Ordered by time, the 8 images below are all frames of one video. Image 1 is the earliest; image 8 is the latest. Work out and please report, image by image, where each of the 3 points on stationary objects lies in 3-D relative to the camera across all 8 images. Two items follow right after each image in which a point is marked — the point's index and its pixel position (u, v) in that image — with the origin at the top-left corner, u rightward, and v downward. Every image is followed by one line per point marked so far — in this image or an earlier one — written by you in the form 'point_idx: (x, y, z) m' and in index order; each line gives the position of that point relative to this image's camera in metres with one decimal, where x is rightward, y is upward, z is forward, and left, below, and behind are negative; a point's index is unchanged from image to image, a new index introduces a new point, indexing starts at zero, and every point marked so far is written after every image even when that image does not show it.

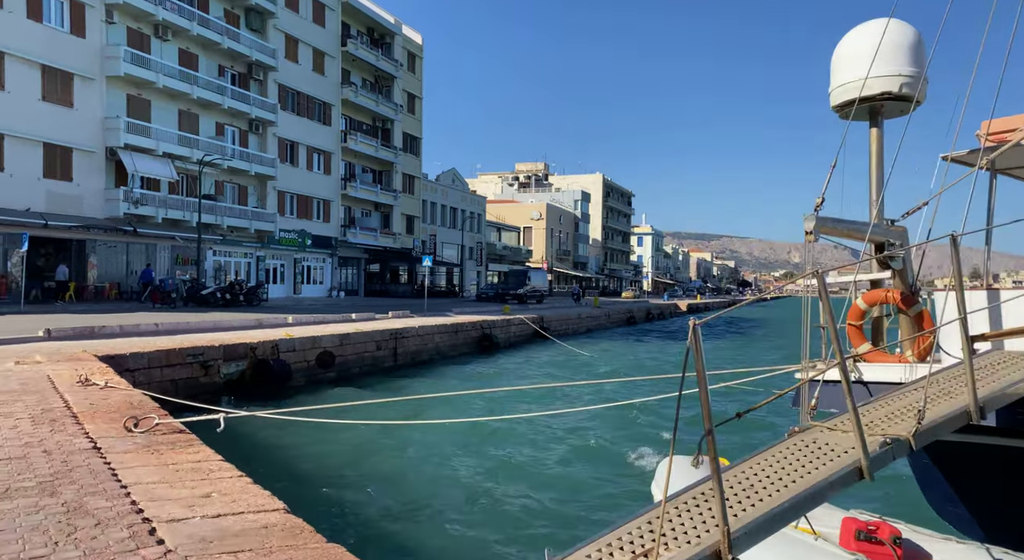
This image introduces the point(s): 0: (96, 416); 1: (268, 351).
0: (-4.1, -1.4, +6.5) m
1: (-6.0, -1.7, +16.1) m
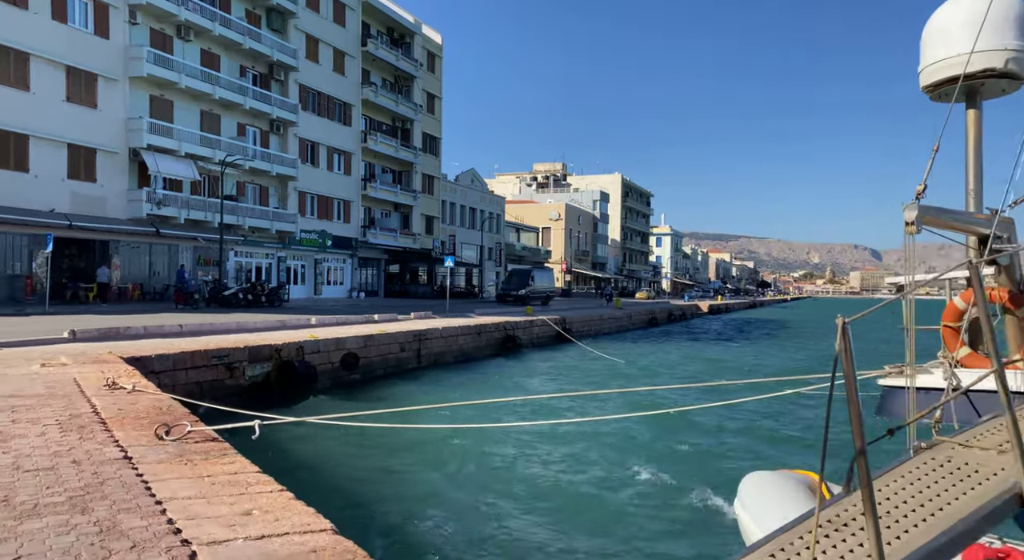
0: (-3.7, -1.4, +6.2) m
1: (-5.3, -1.8, +15.8) m
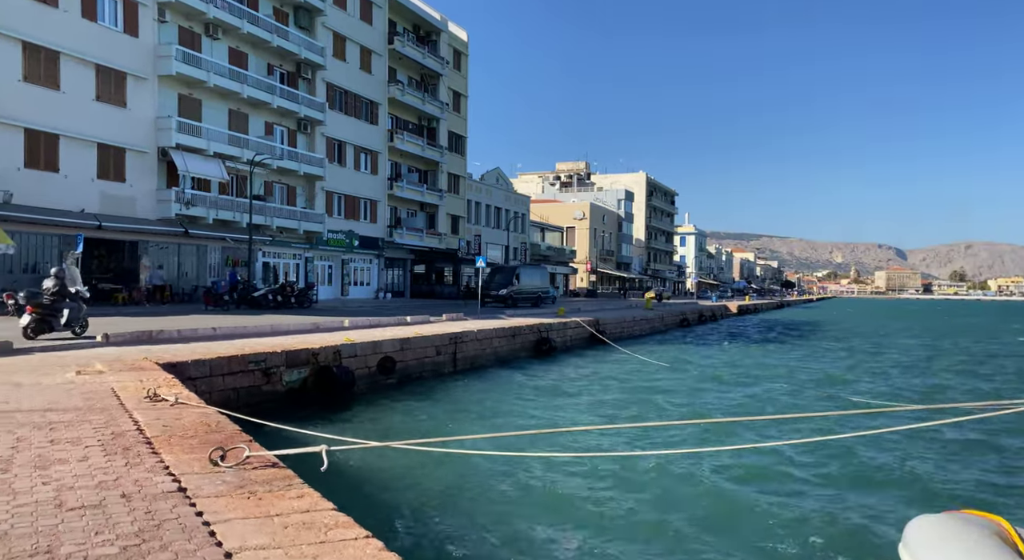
0: (-2.9, -1.4, +5.5) m
1: (-4.2, -1.8, +15.2) m
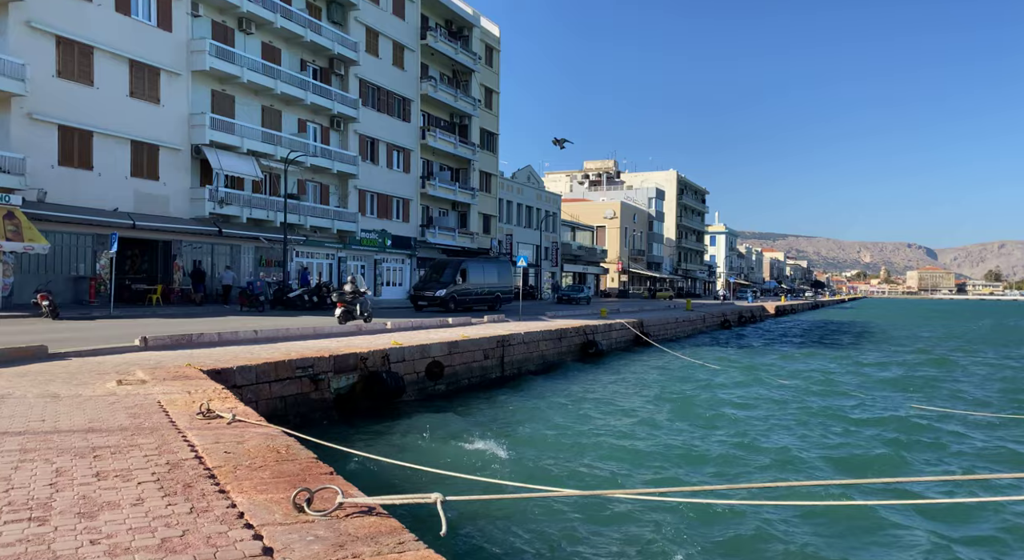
0: (-1.9, -1.4, +4.5) m
1: (-2.9, -1.8, +14.2) m
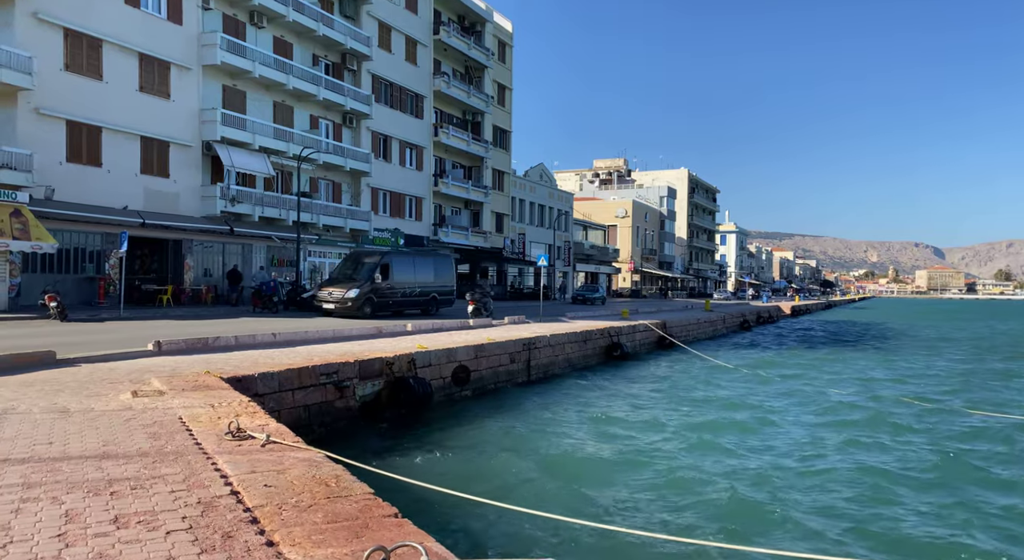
0: (-1.3, -1.4, +3.7) m
1: (-2.2, -1.8, +13.4) m
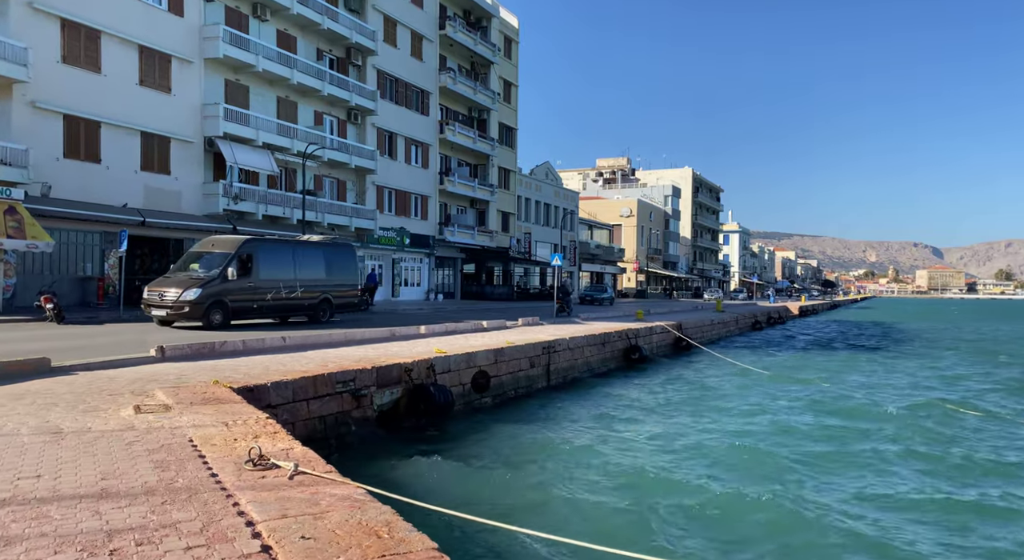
0: (-0.7, -1.4, +2.9) m
1: (-1.7, -1.8, +12.6) m
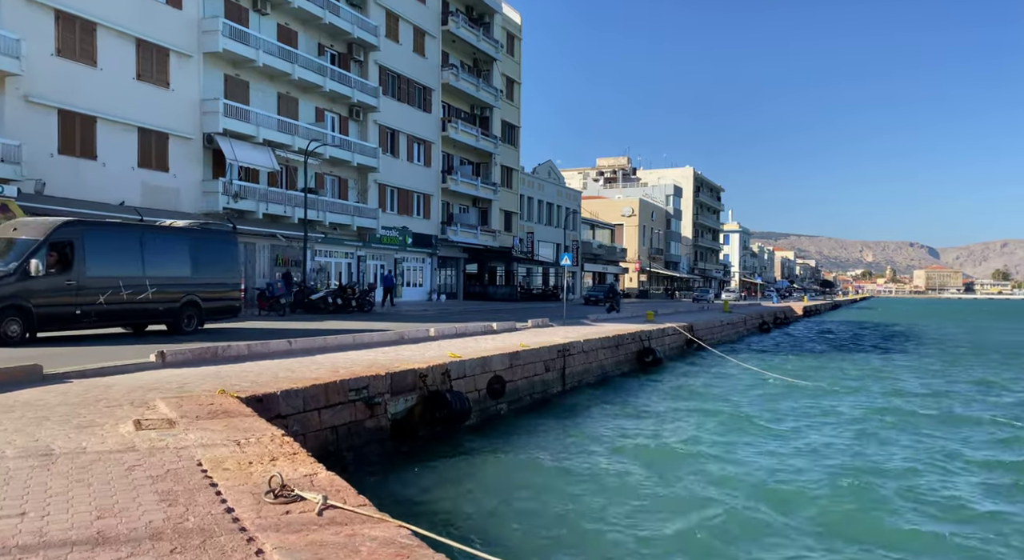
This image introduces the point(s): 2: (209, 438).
0: (-0.3, -1.4, +2.2) m
1: (-1.3, -1.8, +11.9) m
2: (-2.6, -1.3, +5.5) m
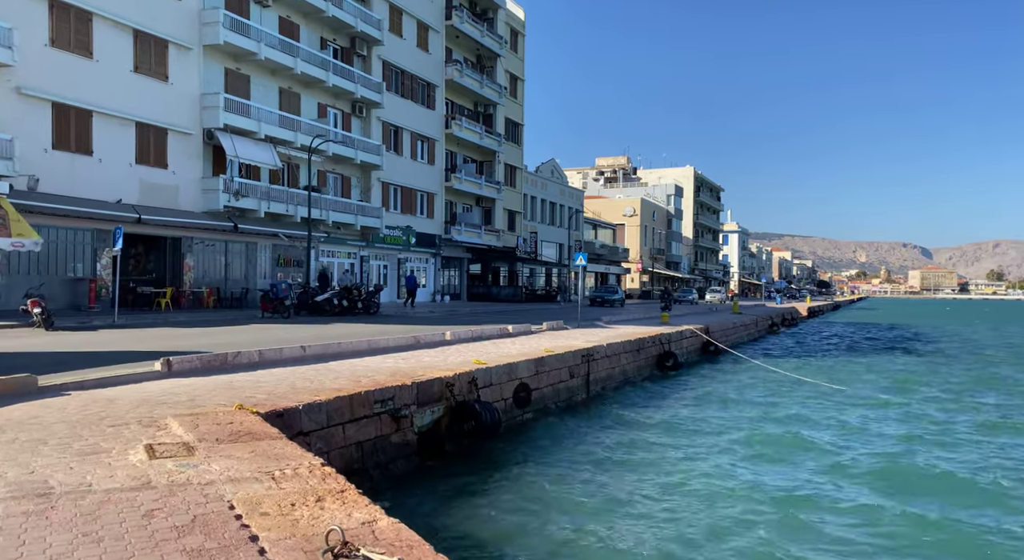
0: (+0.3, -1.4, +1.4) m
1: (-0.8, -1.8, +11.1) m
2: (-2.0, -1.4, +4.7) m
